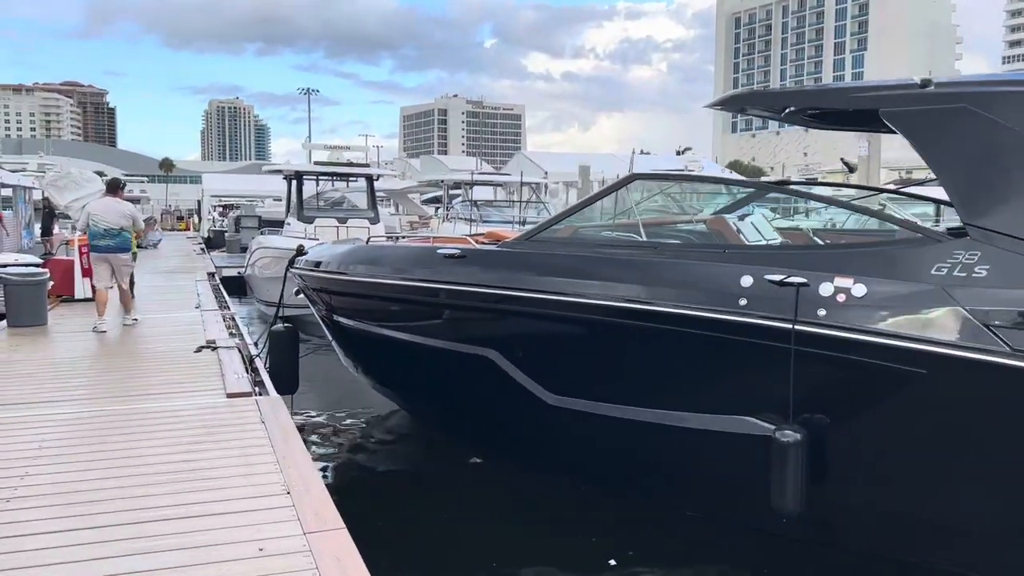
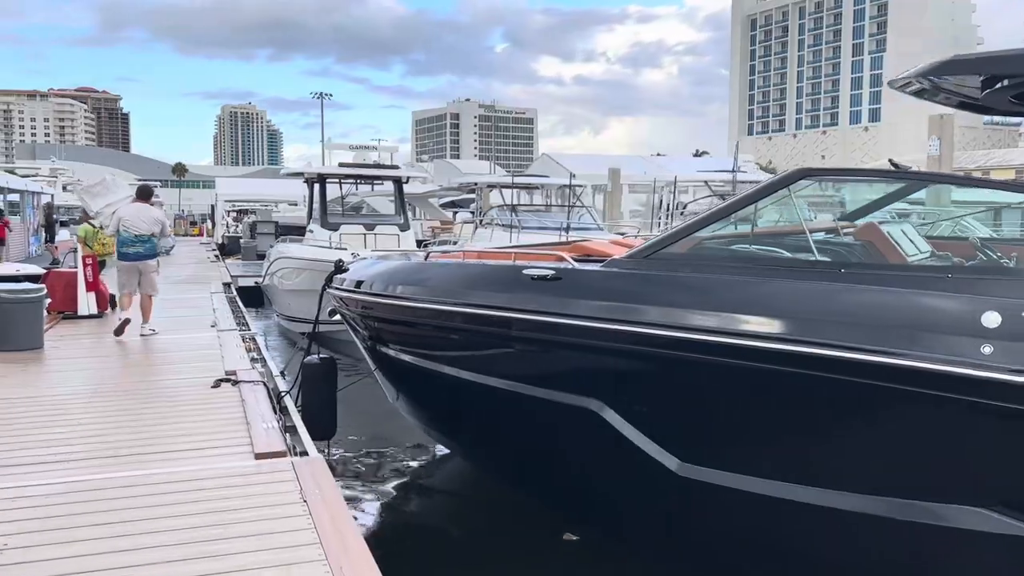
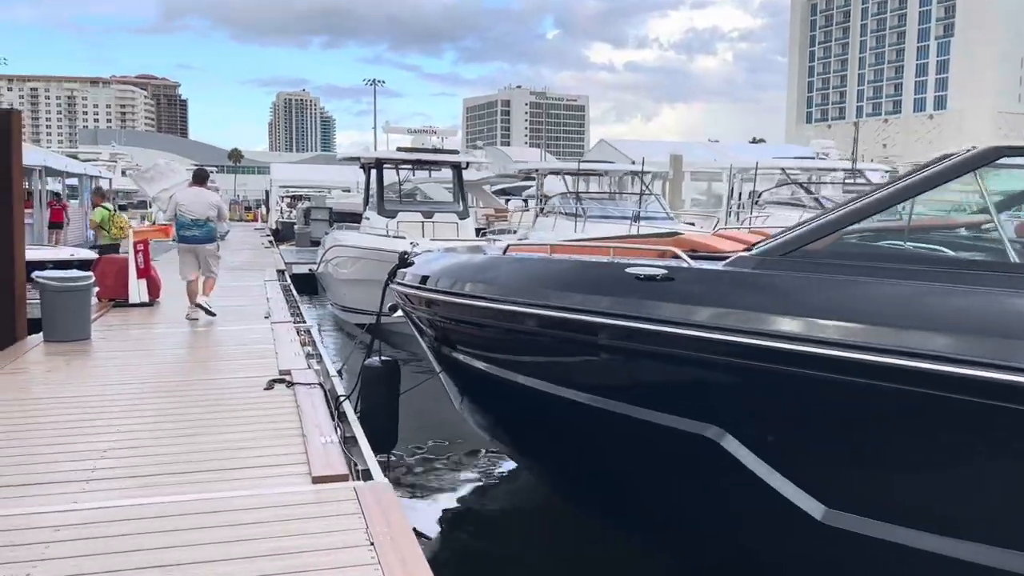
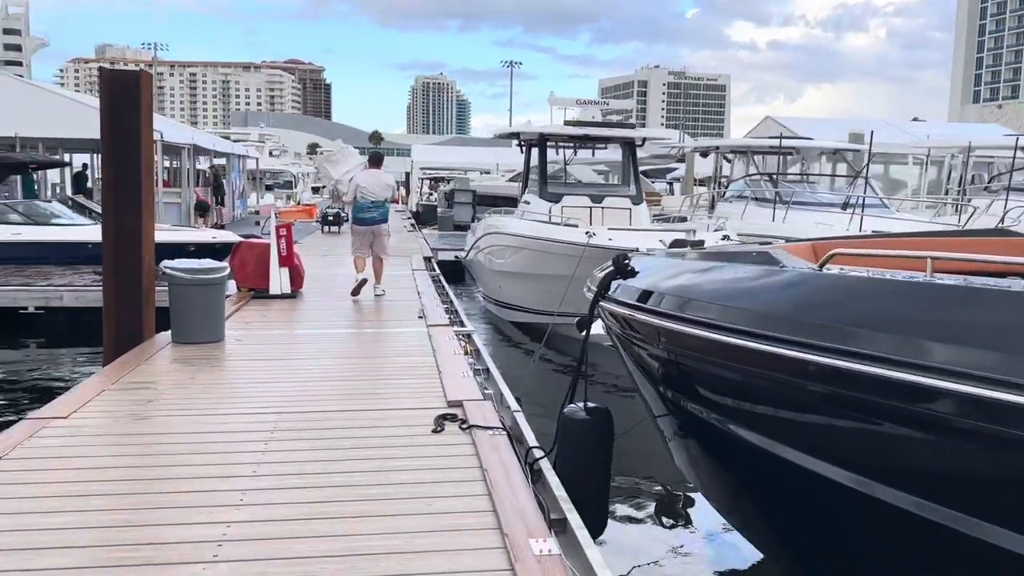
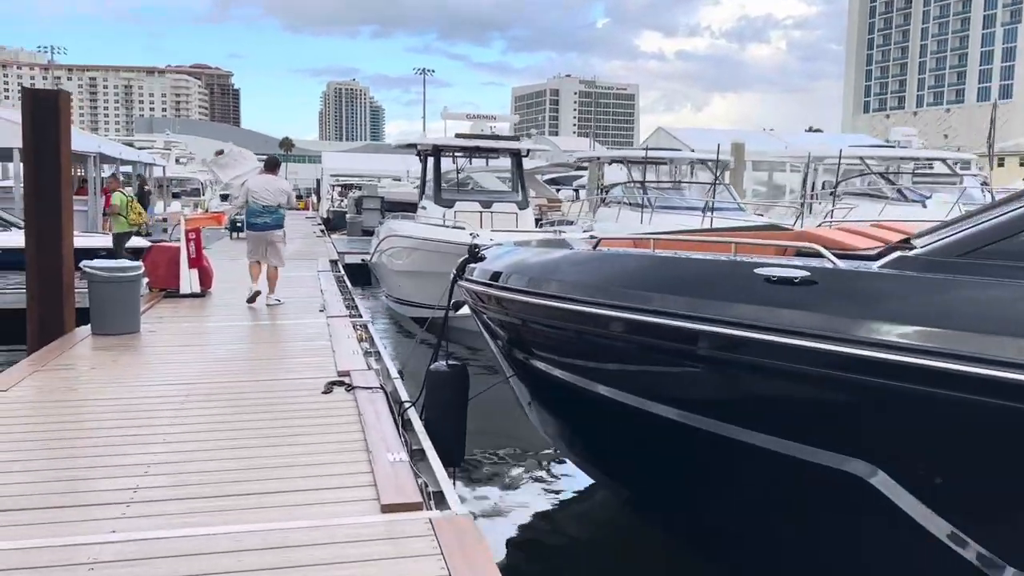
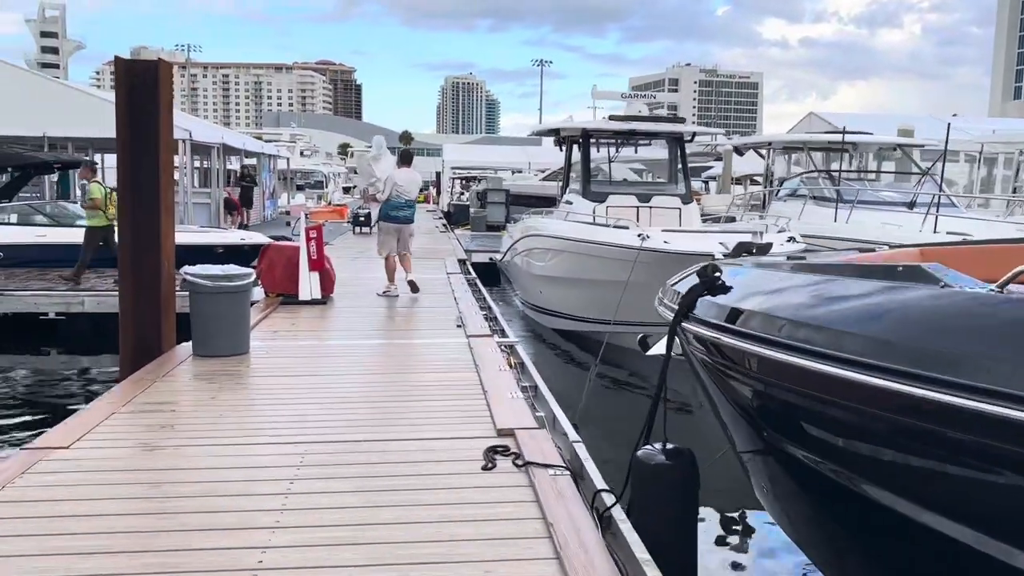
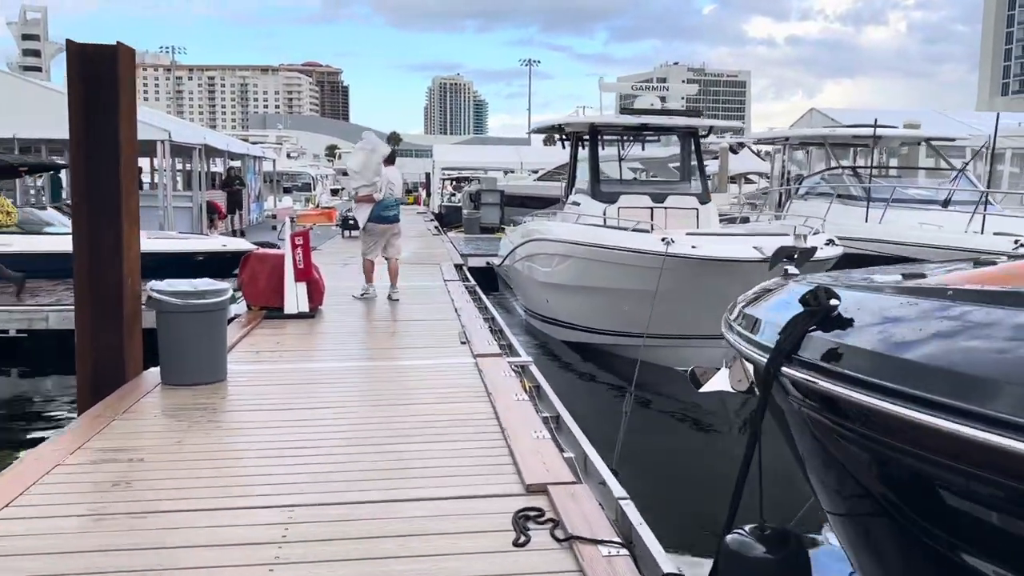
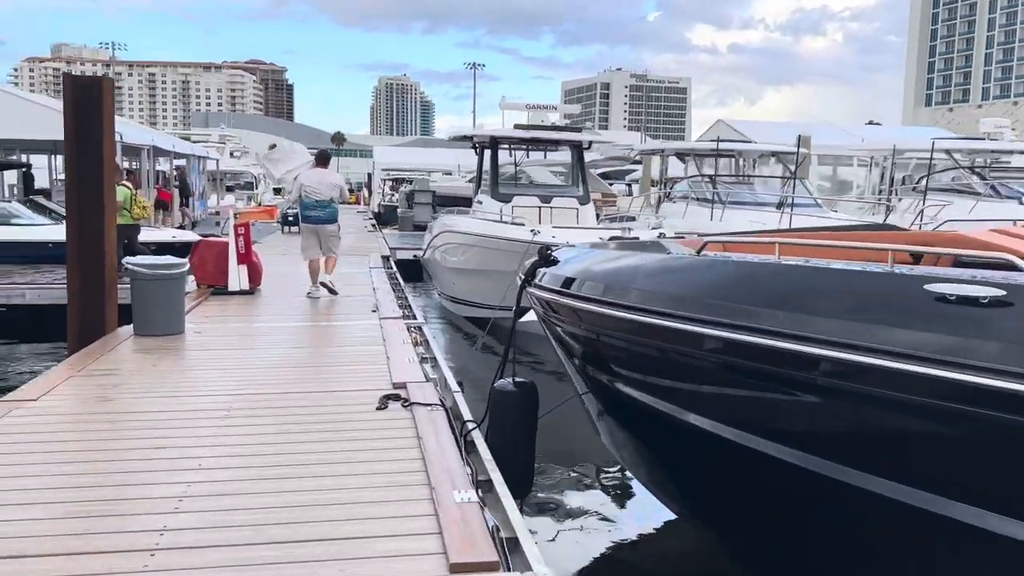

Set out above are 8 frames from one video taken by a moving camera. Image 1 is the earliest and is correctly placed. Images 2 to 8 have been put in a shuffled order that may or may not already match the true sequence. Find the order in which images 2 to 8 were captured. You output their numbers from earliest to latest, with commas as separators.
2, 3, 5, 8, 4, 6, 7
